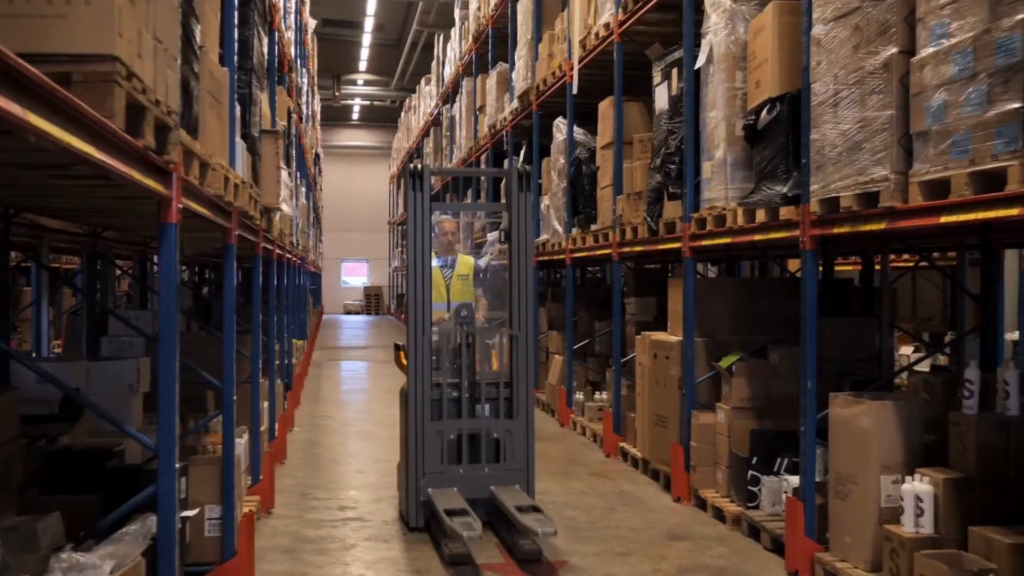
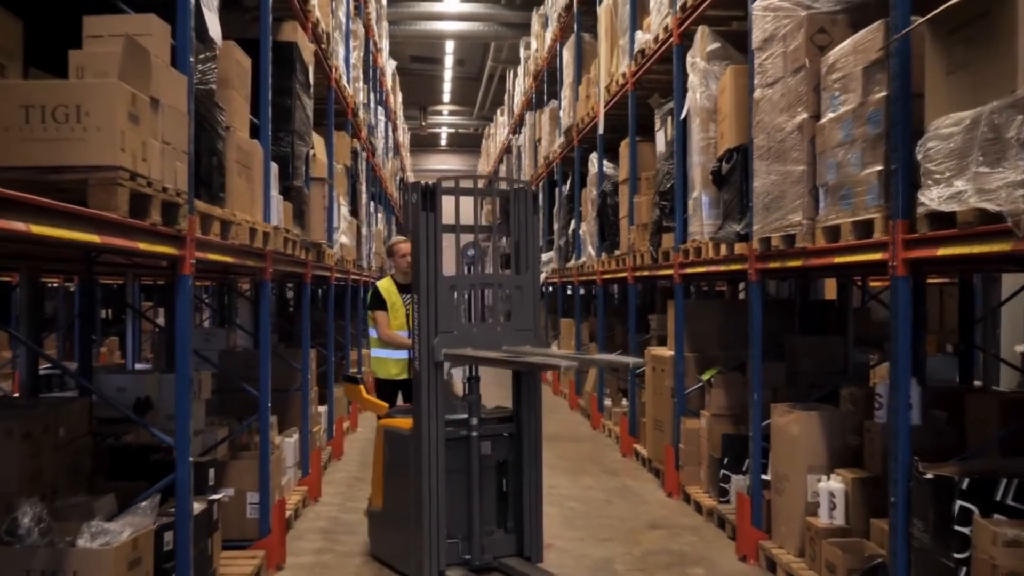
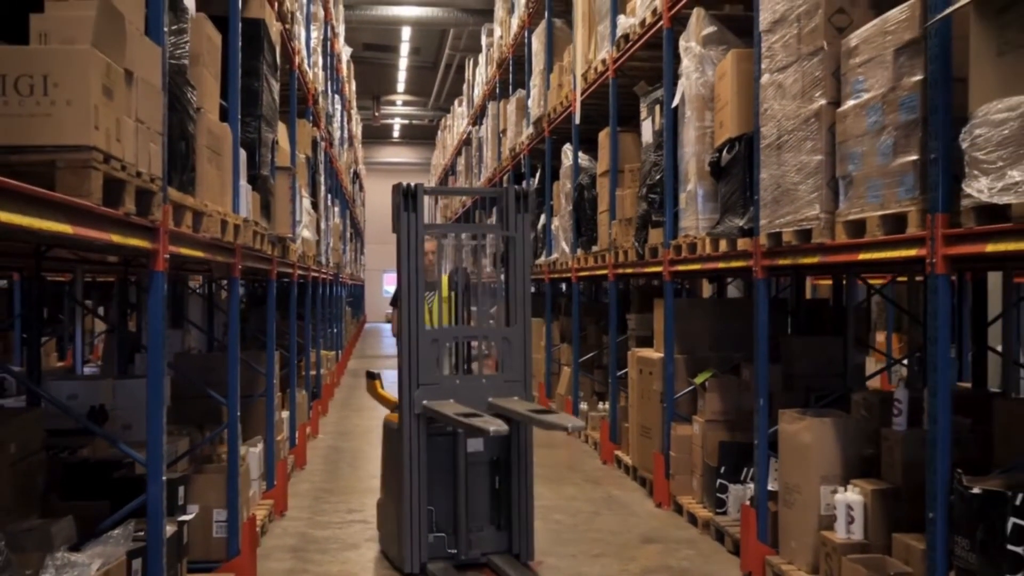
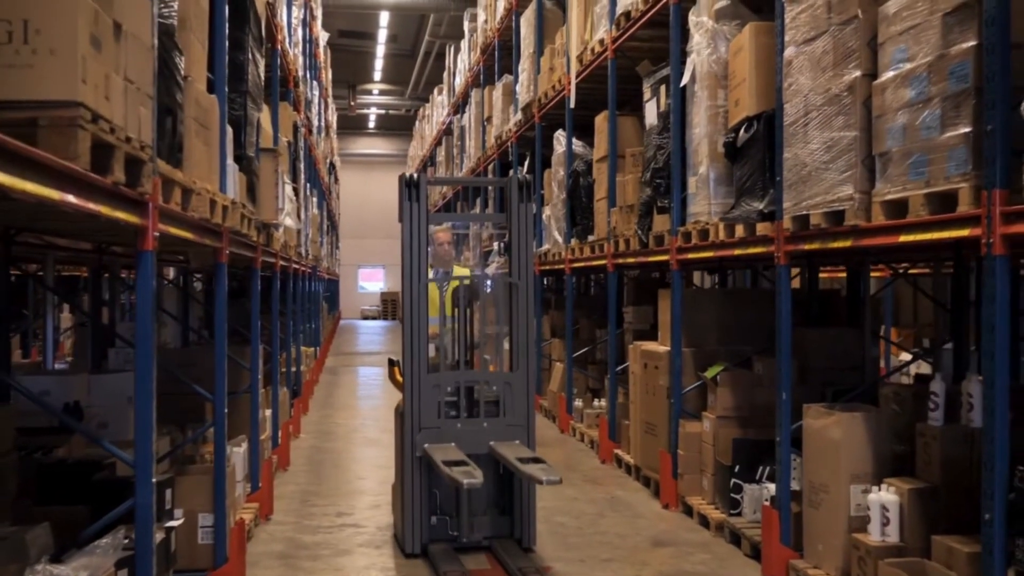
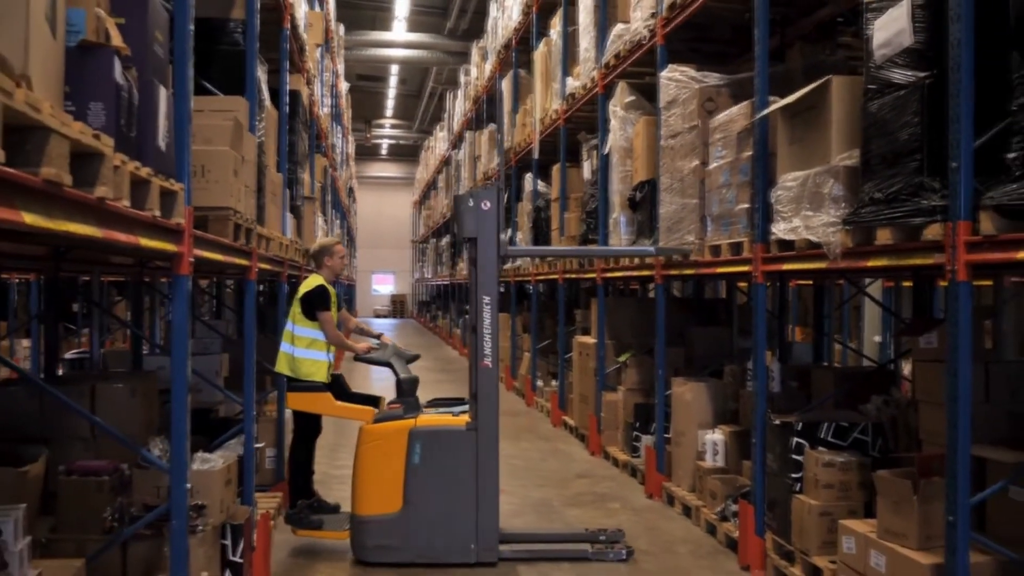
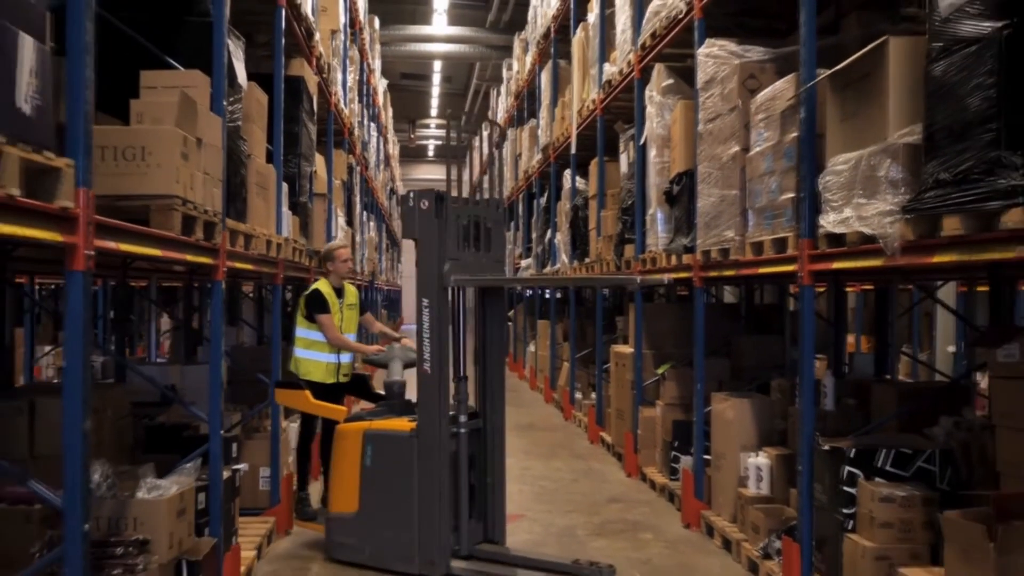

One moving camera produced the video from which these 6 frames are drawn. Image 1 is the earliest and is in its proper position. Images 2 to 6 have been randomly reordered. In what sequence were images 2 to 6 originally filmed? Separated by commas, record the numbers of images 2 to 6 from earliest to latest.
4, 3, 2, 6, 5
